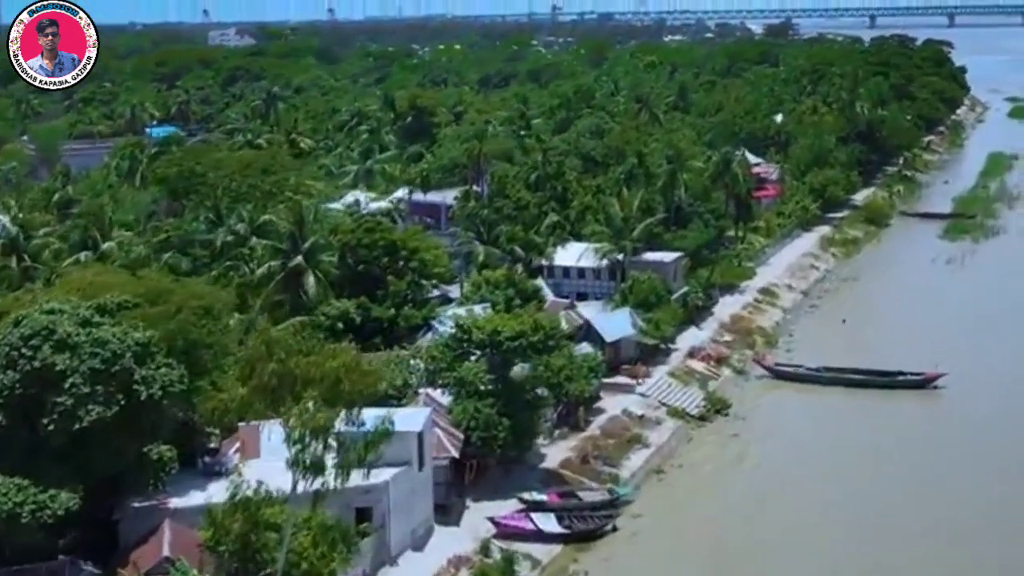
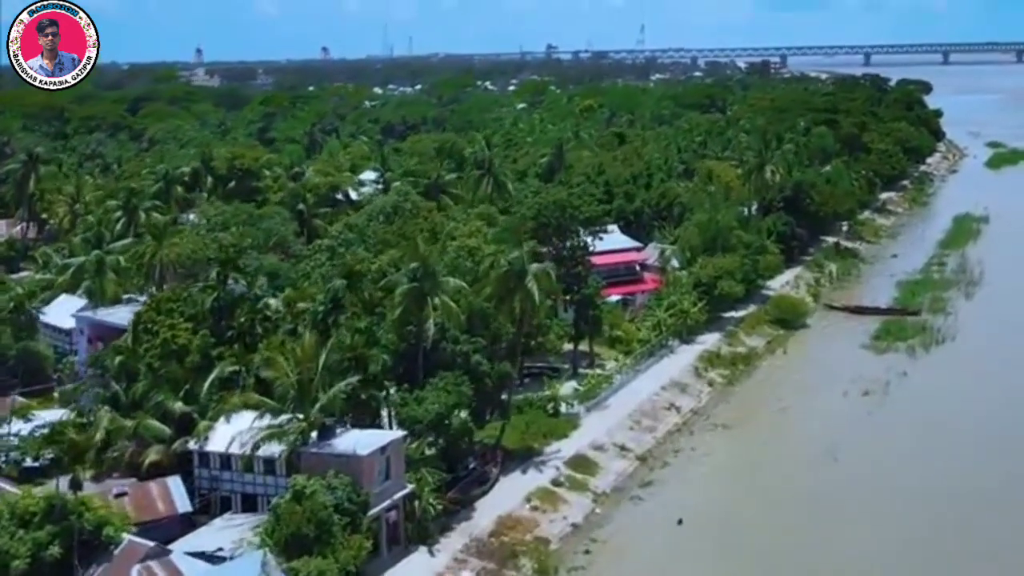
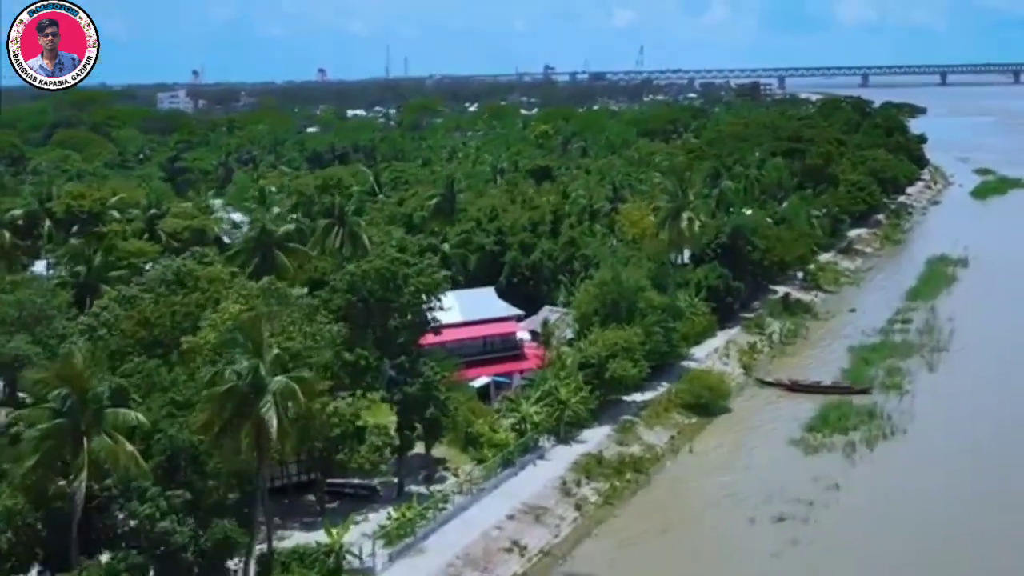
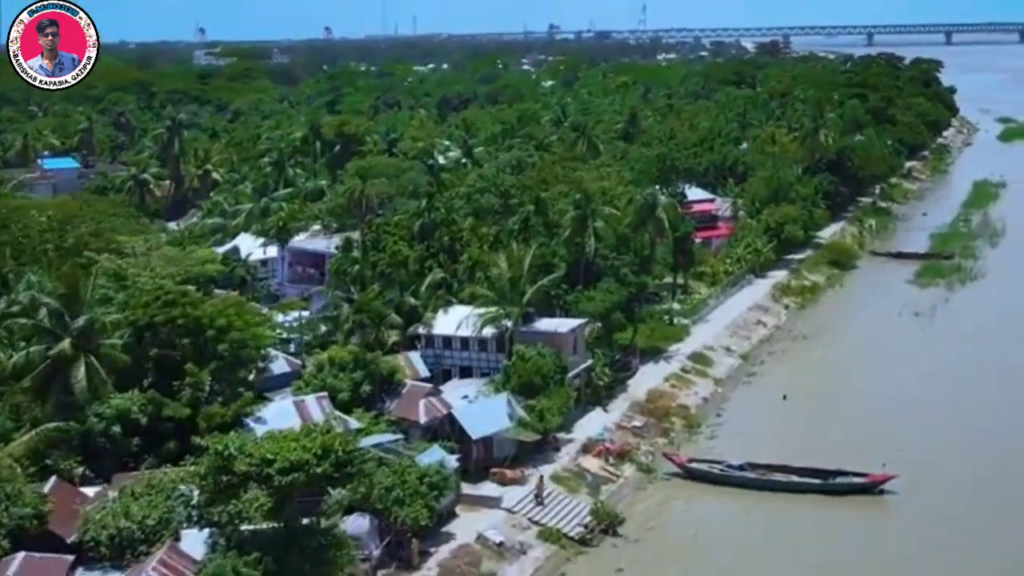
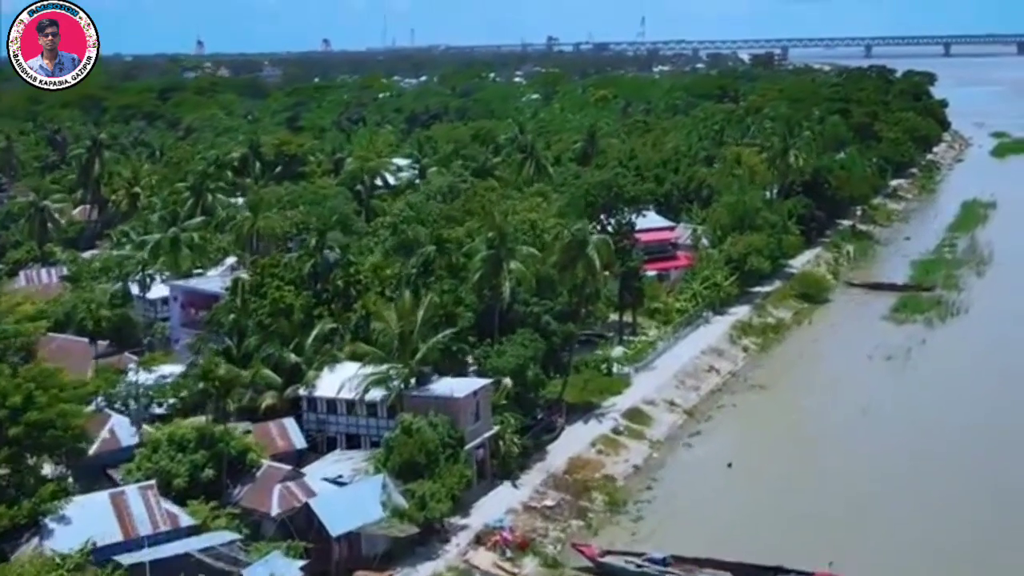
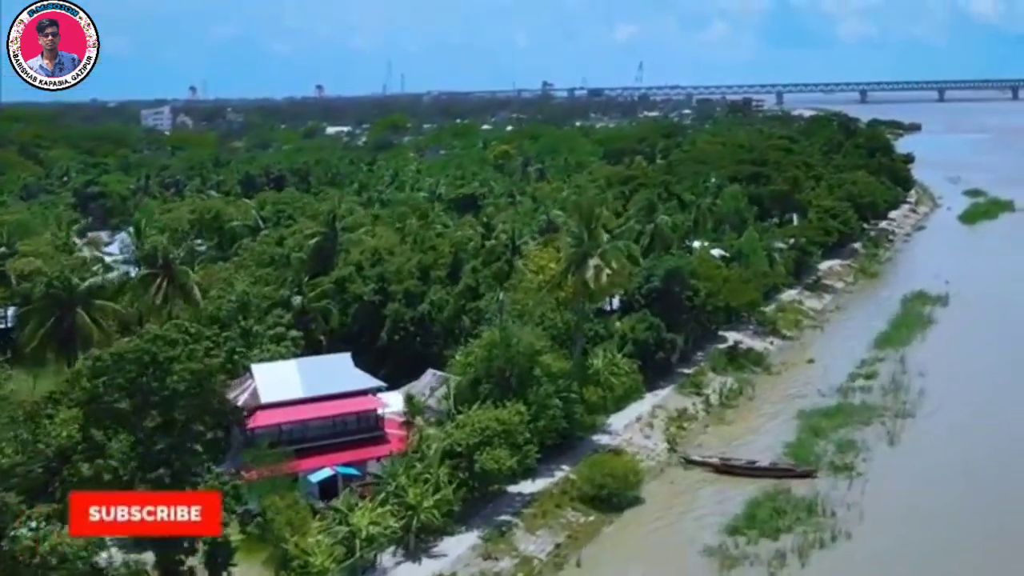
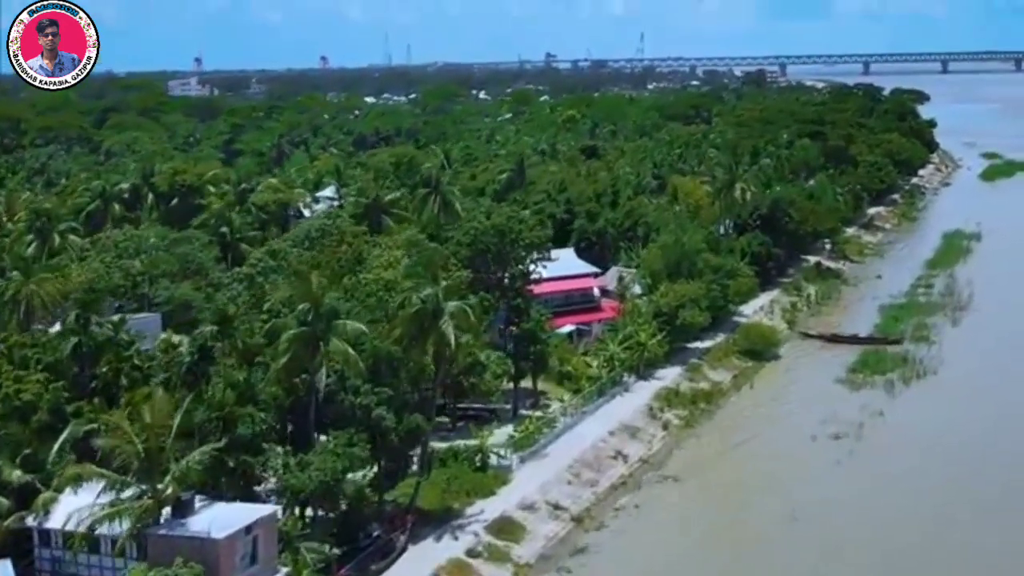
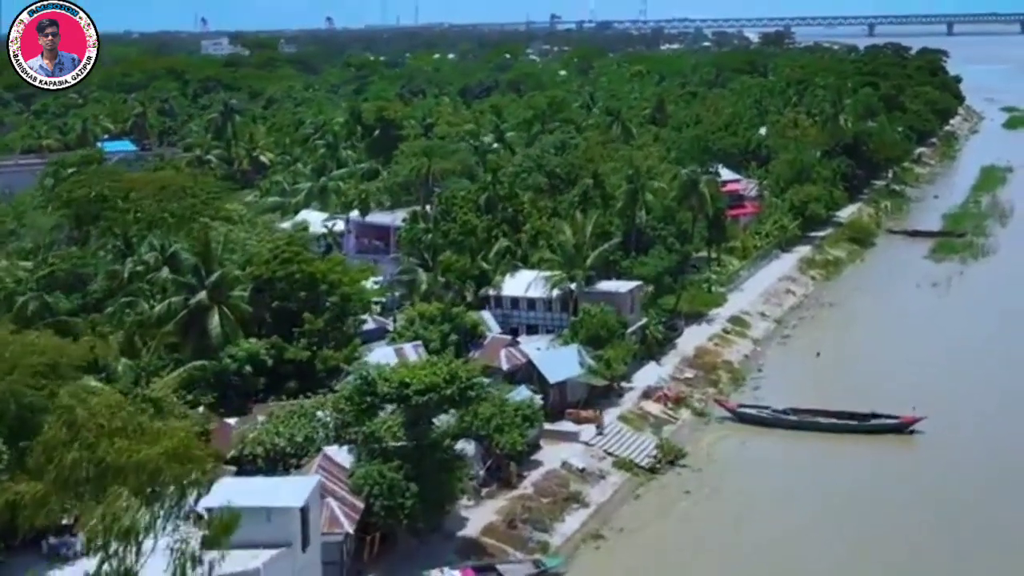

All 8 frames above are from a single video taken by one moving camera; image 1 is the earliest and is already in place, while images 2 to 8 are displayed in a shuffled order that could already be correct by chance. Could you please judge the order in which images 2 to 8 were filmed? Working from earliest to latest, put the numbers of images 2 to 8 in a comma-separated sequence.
8, 4, 5, 2, 7, 3, 6
